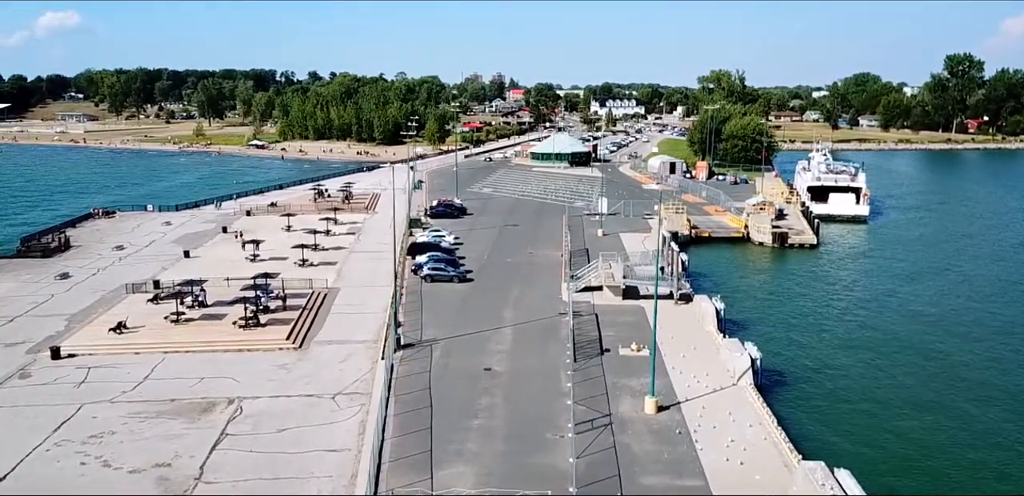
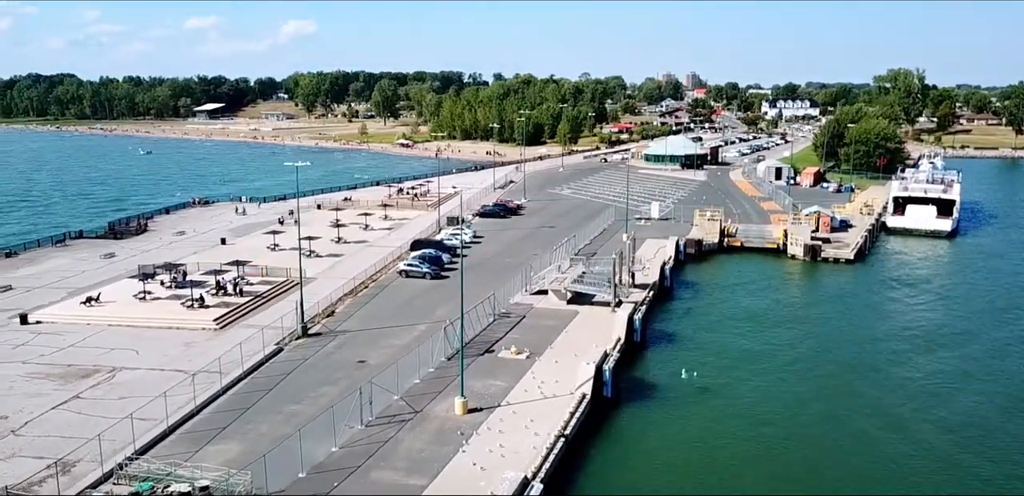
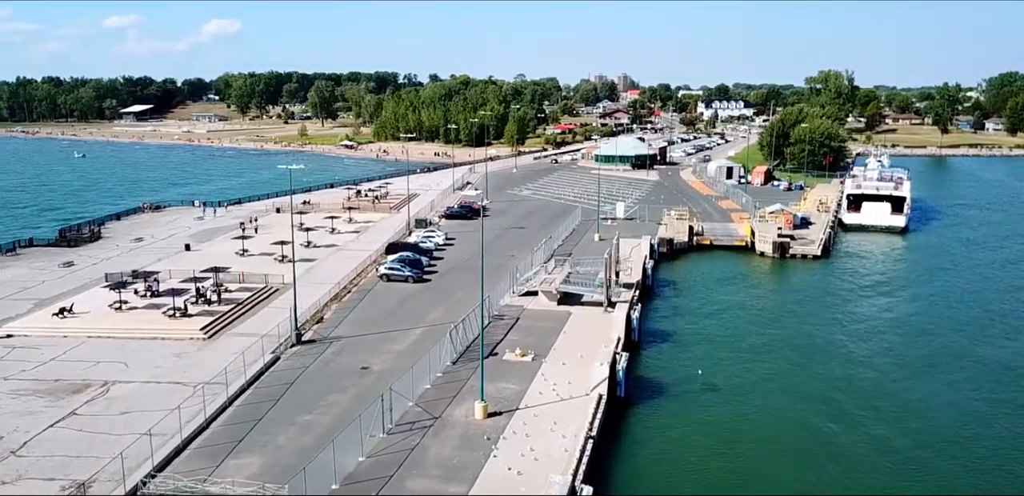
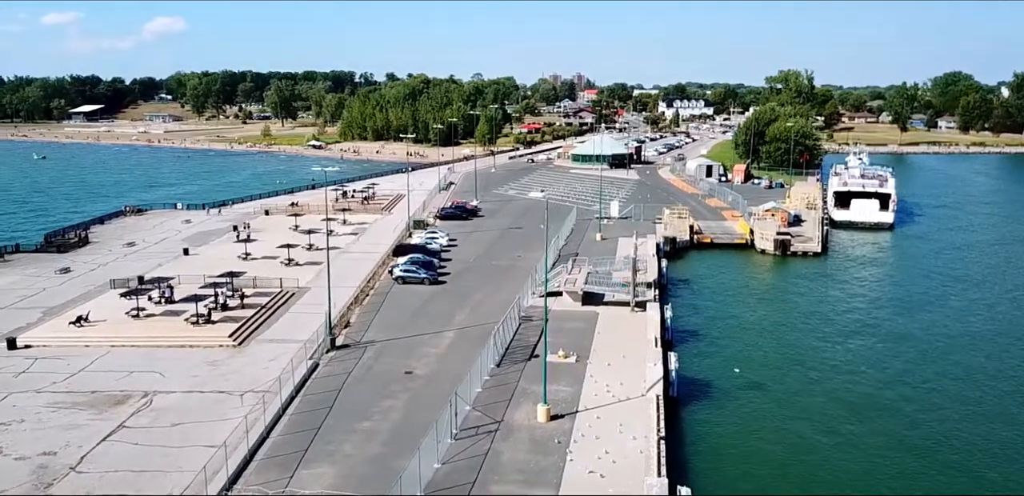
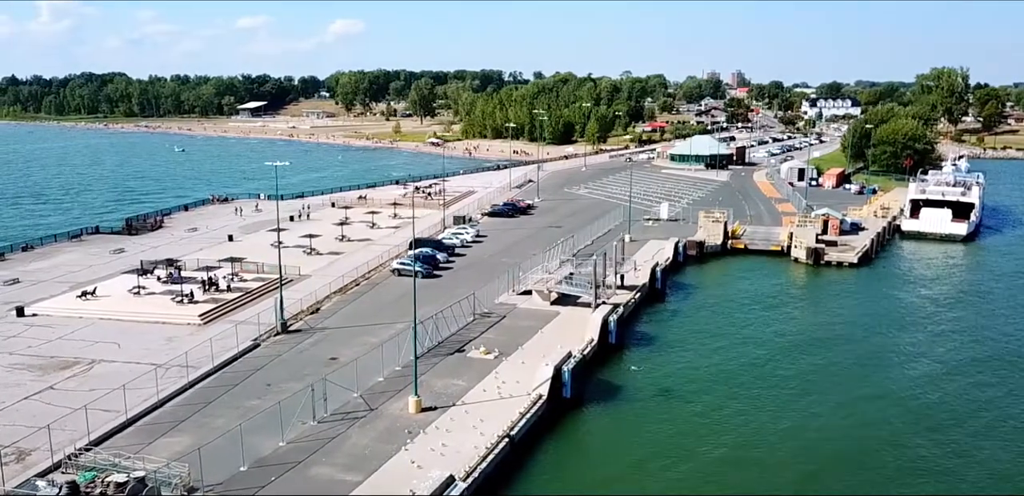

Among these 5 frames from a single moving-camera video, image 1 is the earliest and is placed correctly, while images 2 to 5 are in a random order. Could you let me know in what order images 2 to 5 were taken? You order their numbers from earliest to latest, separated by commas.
4, 3, 2, 5
